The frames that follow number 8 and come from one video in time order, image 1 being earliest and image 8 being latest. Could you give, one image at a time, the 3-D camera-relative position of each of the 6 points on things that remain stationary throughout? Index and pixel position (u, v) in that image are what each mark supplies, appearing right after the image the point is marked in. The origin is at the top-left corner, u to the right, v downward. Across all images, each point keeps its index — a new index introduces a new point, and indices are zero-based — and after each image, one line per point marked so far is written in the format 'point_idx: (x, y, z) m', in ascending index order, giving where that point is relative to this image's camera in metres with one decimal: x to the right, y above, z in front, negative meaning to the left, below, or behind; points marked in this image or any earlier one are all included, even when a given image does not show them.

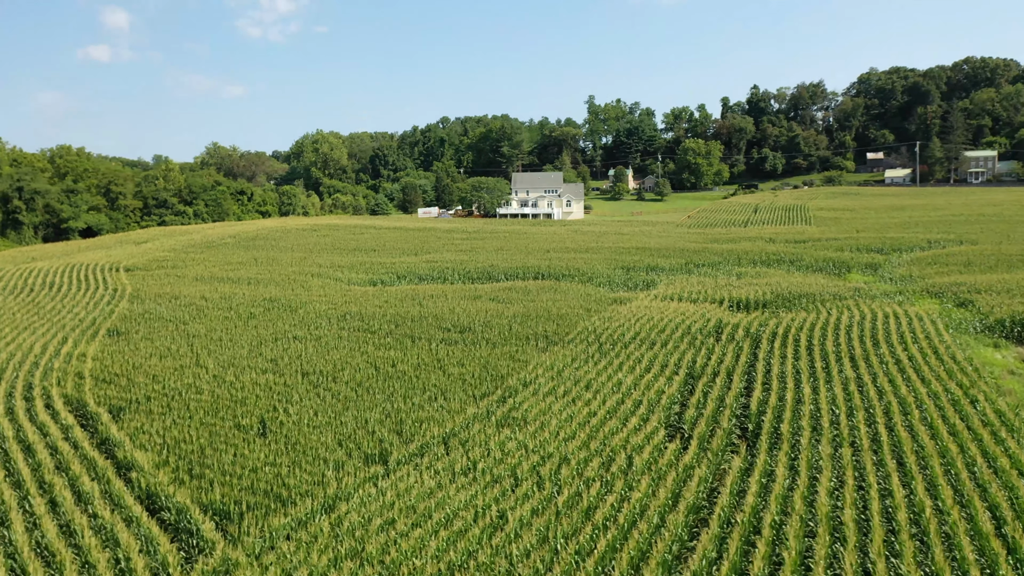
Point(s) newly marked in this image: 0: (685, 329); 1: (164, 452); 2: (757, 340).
0: (+3.5, -0.8, +15.2) m
1: (-3.9, -1.8, +8.3) m
2: (+4.7, -1.0, +14.1) m
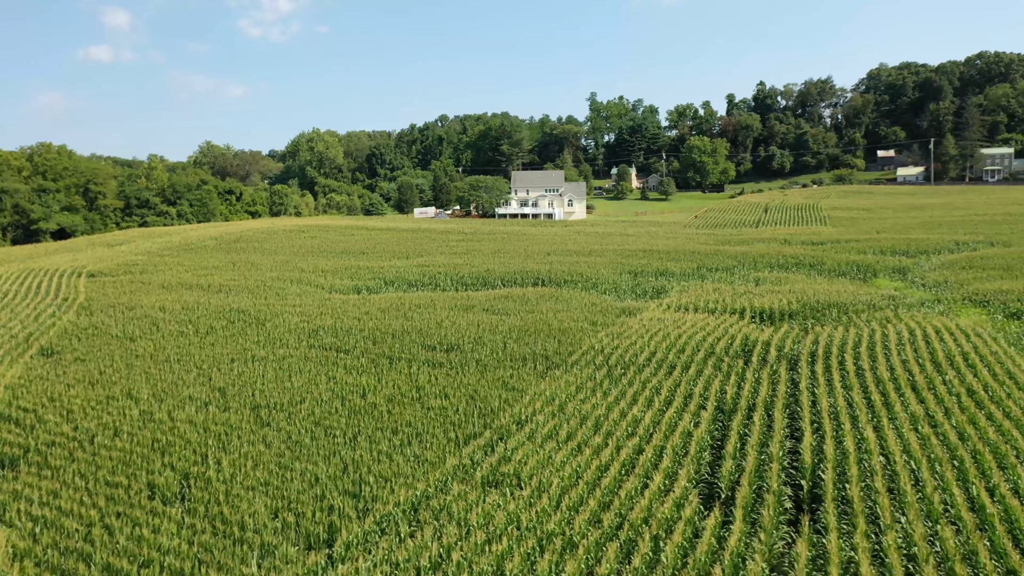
0: (+3.4, -1.0, +13.2) m
1: (-4.0, -2.1, +6.3) m
2: (+4.6, -1.2, +12.1) m
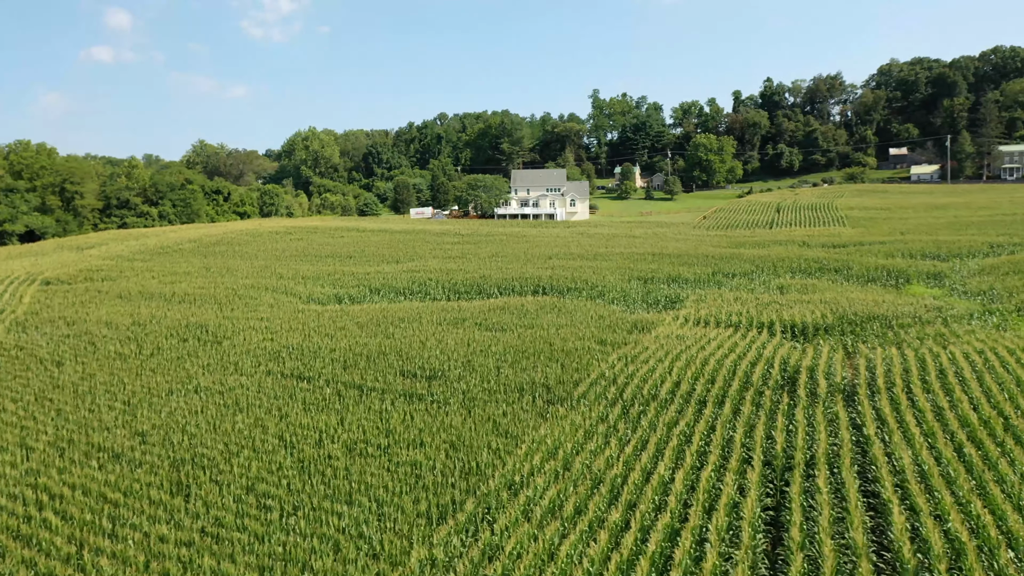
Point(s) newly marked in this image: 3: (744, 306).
0: (+3.4, -1.2, +11.0) m
1: (-4.1, -2.3, +4.1) m
2: (+4.5, -1.4, +9.9) m
3: (+5.5, -0.4, +17.6) m
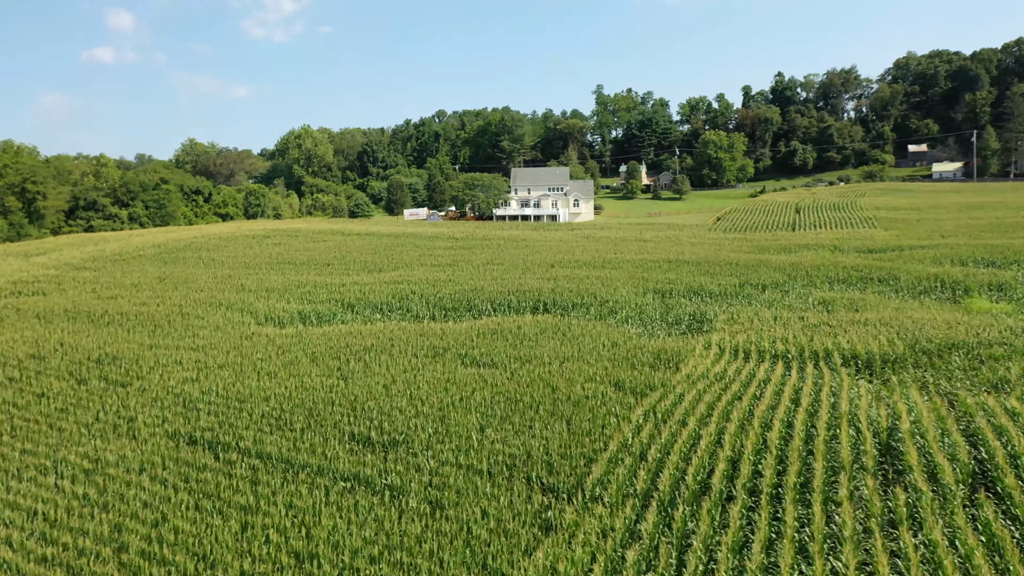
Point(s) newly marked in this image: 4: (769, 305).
0: (+3.2, -1.6, +7.9) m
1: (-4.3, -2.7, +1.1) m
2: (+4.3, -1.8, +6.8) m
3: (+5.4, -0.8, +14.5) m
4: (+6.1, -0.4, +17.5) m
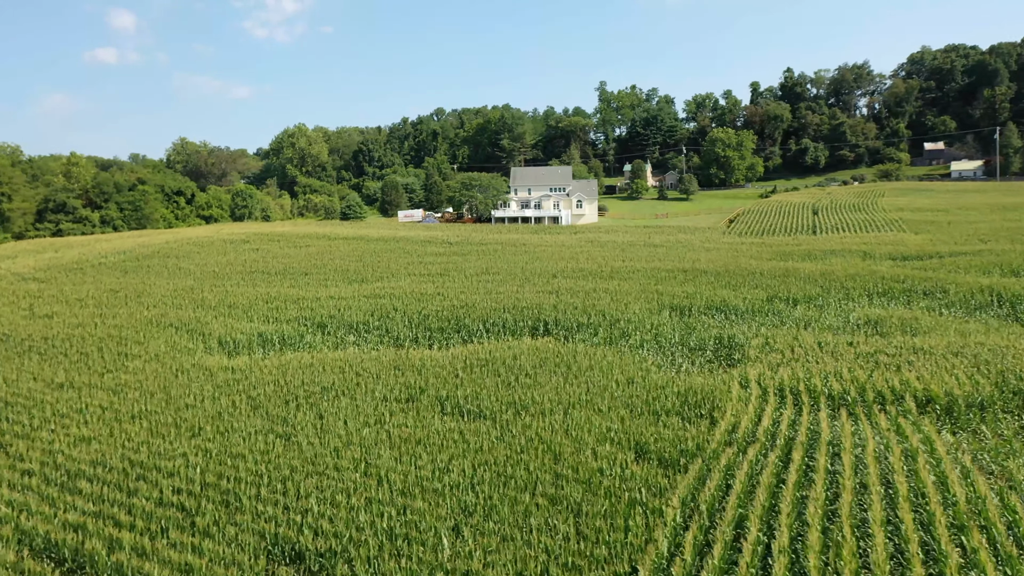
0: (+3.1, -1.9, +5.4) m
1: (-4.4, -3.1, -1.4) m
2: (+4.2, -2.2, +4.3) m
3: (+5.3, -1.1, +12.1) m
4: (+6.0, -0.8, +15.0) m
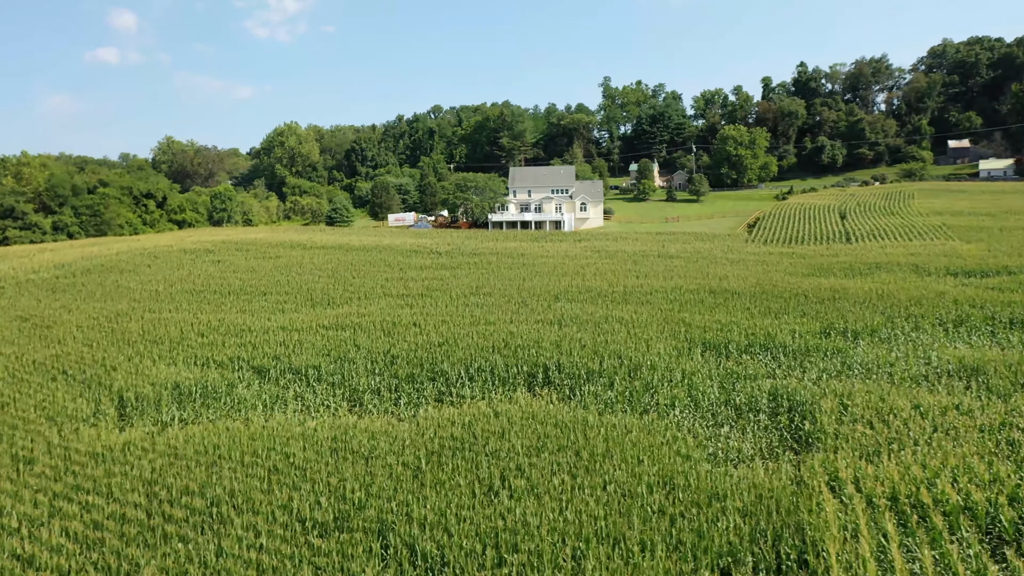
0: (+2.9, -2.5, +2.0) m
1: (-4.6, -3.7, -4.8) m
2: (+4.0, -2.8, +0.9) m
3: (+5.1, -1.7, +8.6) m
4: (+5.8, -1.3, +11.6) m
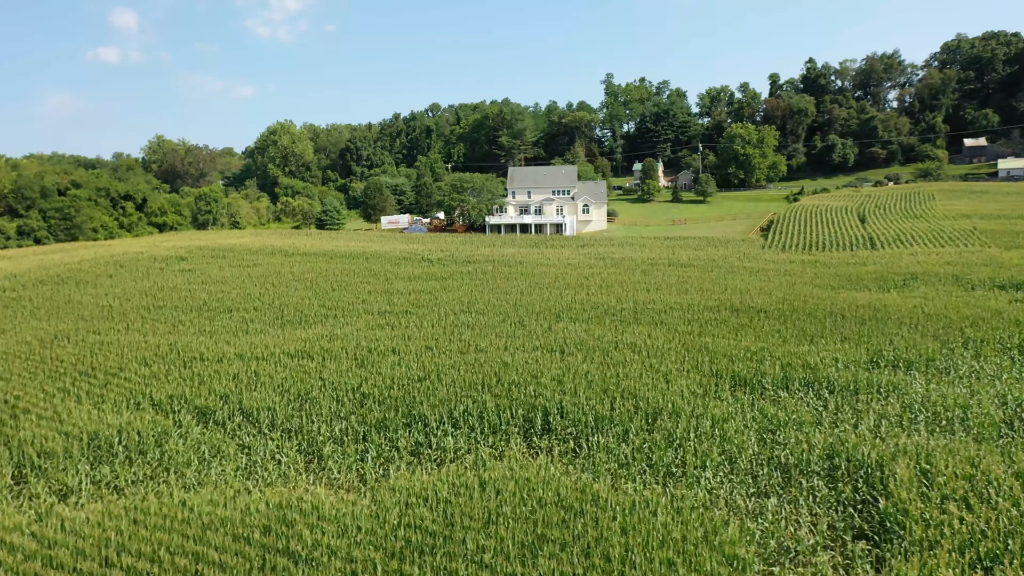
0: (+2.8, -2.9, -0.1) m
1: (-4.7, -4.0, -6.9) m
2: (+3.9, -3.1, -1.2) m
3: (+5.0, -2.1, +6.5) m
4: (+5.7, -1.7, +9.5) m
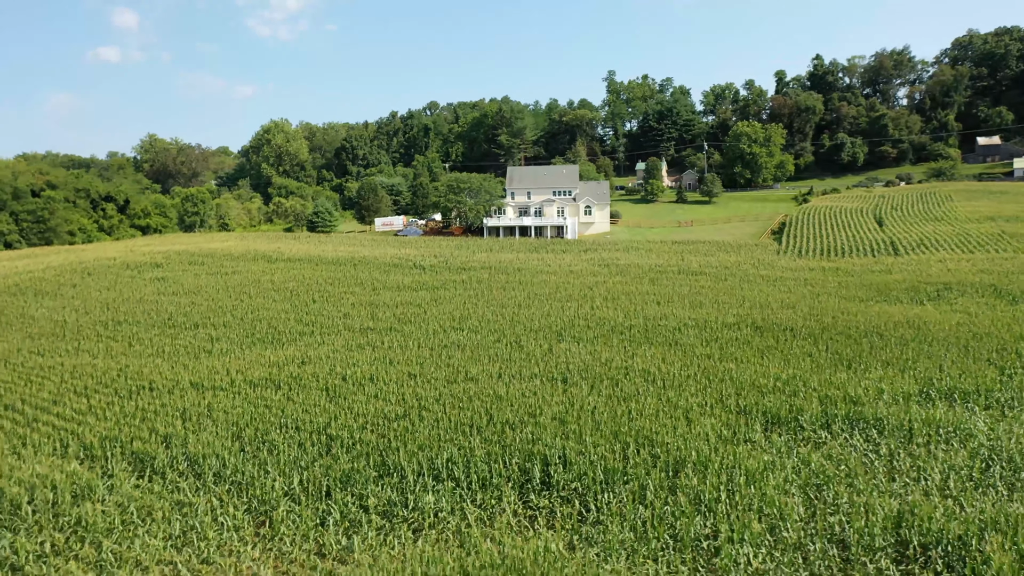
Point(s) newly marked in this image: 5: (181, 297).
0: (+2.7, -3.2, -1.8) m
1: (-4.8, -4.4, -8.6) m
2: (+3.8, -3.4, -2.9) m
3: (+4.9, -2.4, +4.8) m
4: (+5.6, -2.0, +7.8) m
5: (-8.3, -0.2, +18.5) m
